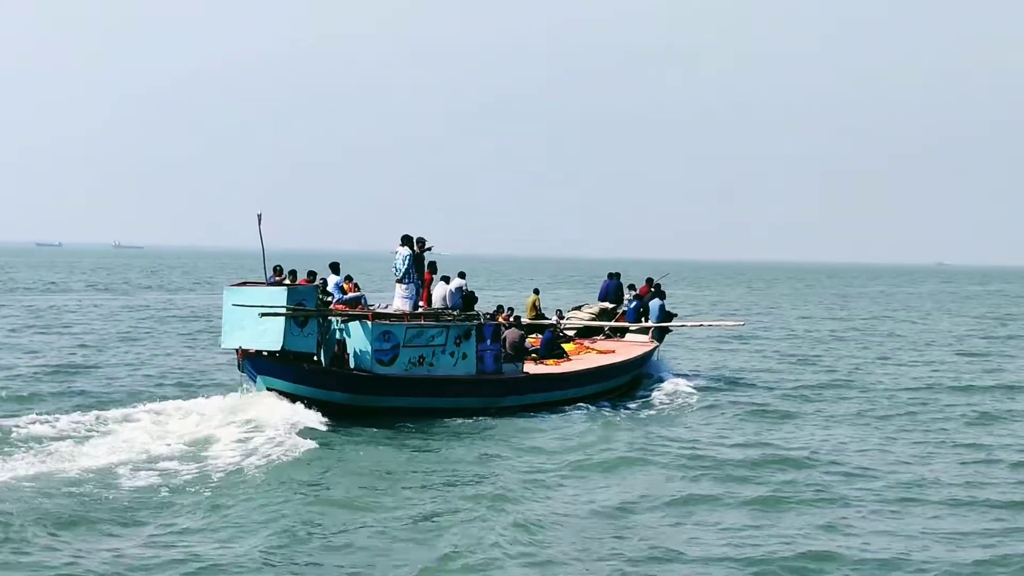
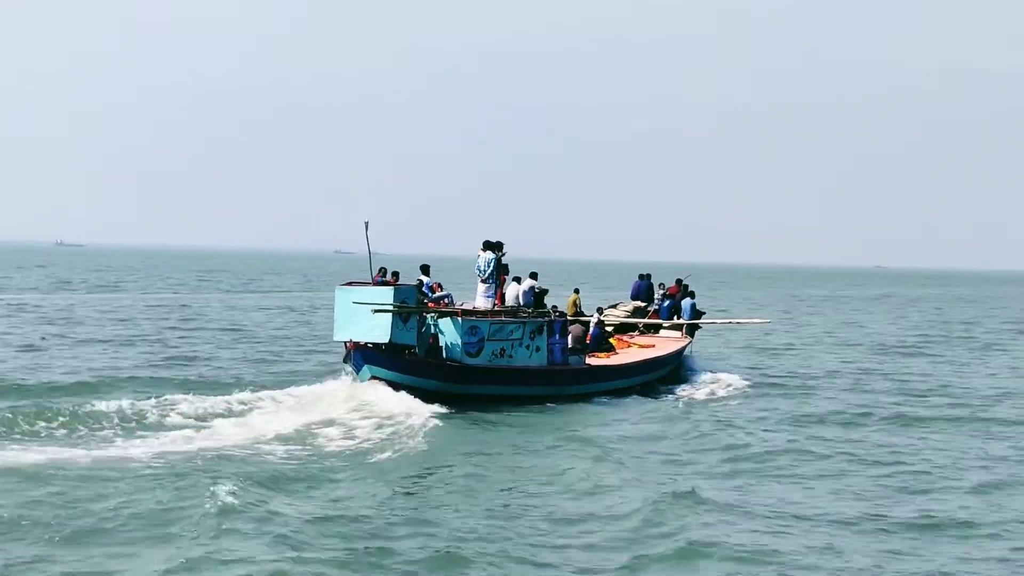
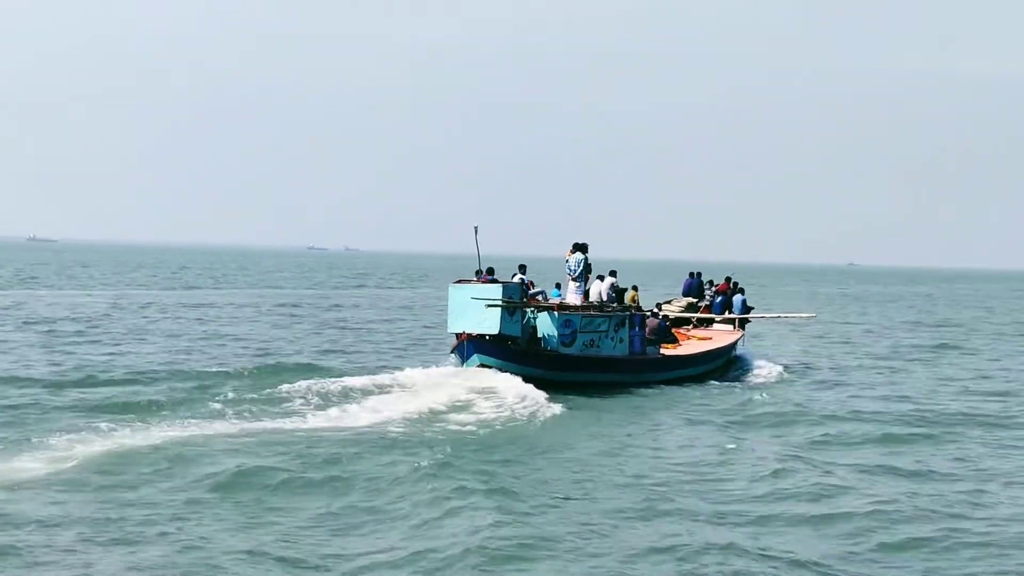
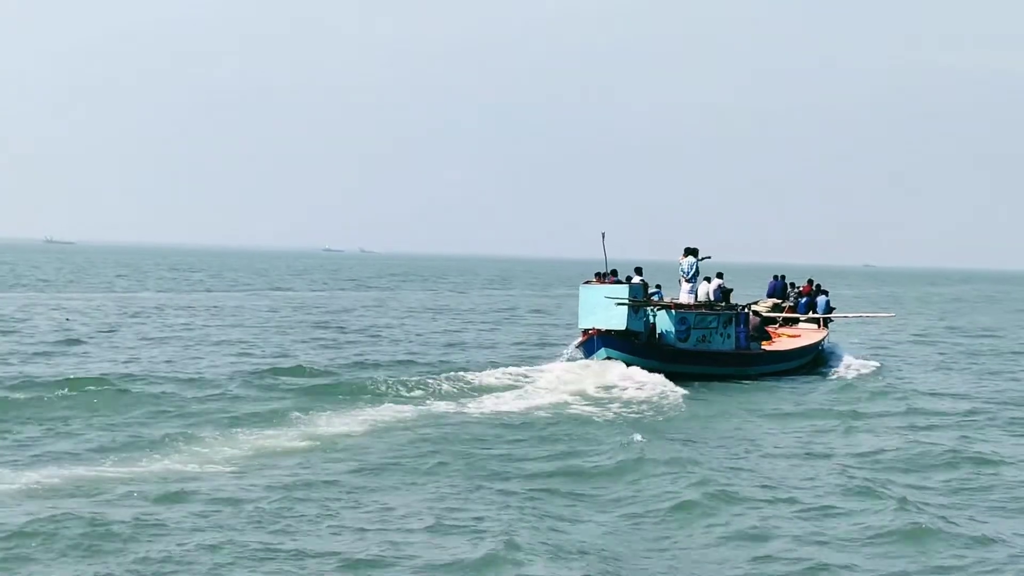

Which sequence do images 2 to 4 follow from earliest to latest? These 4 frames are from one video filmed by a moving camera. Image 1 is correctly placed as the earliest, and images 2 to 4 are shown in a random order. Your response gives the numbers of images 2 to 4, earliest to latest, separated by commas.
2, 3, 4
